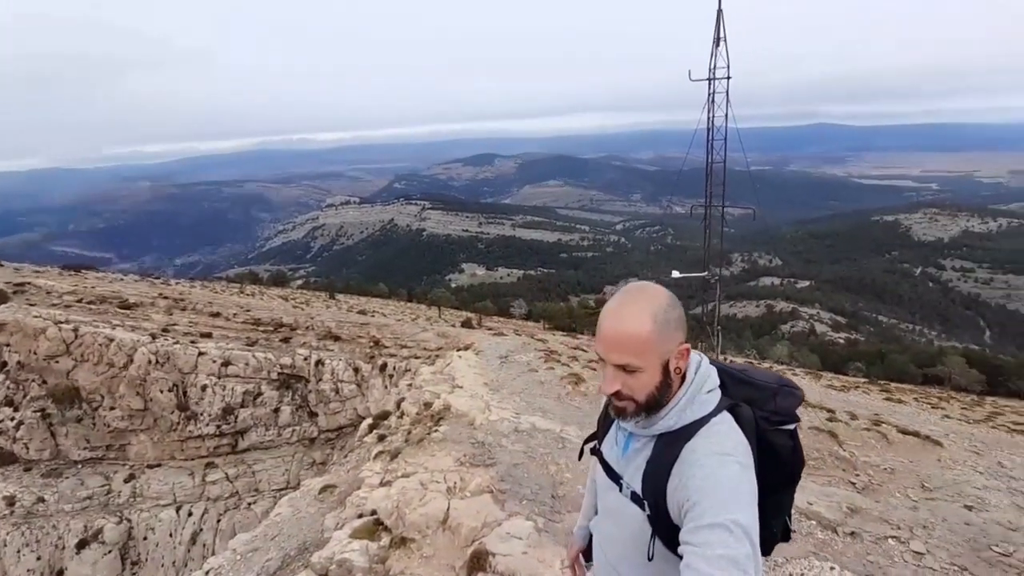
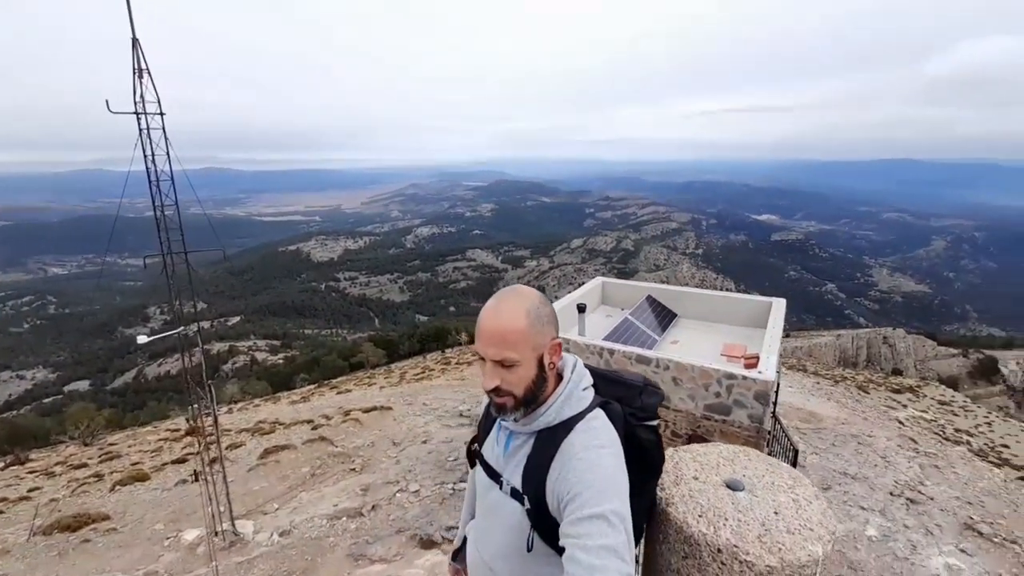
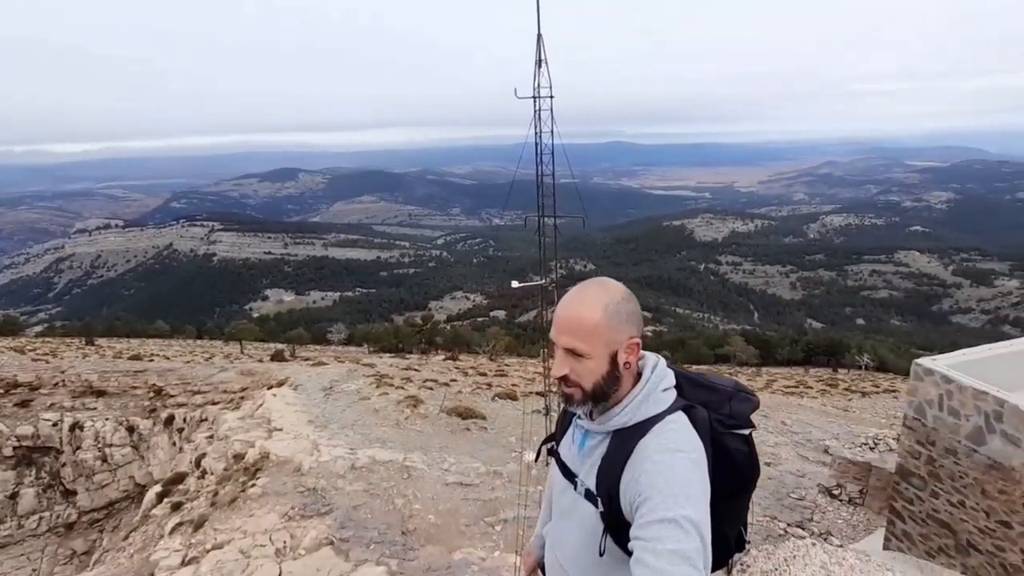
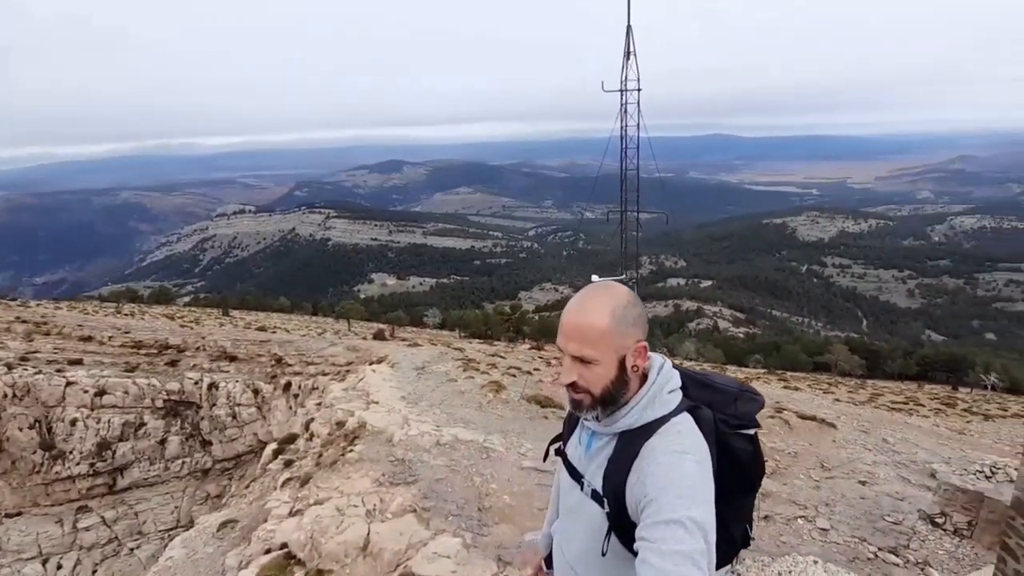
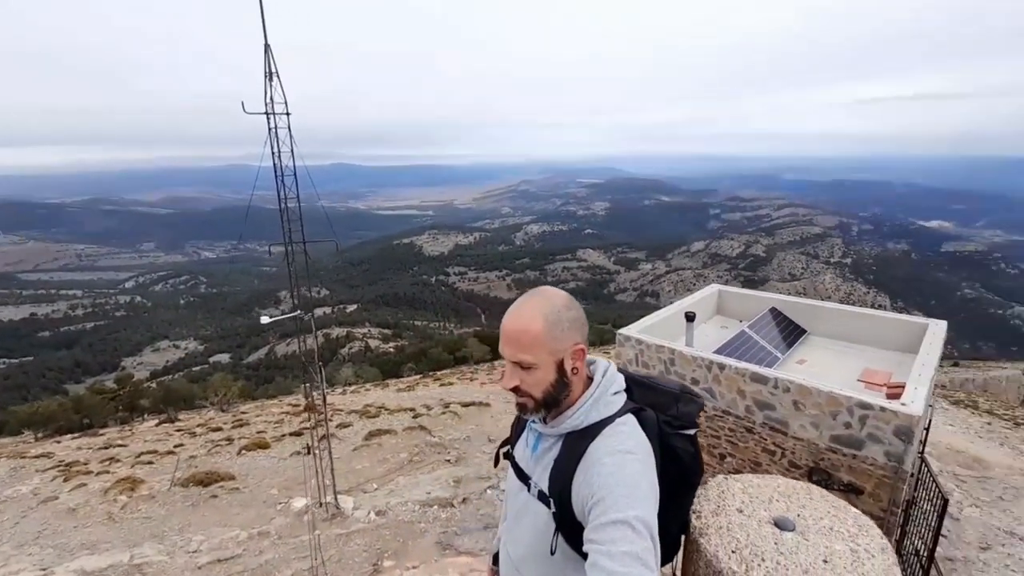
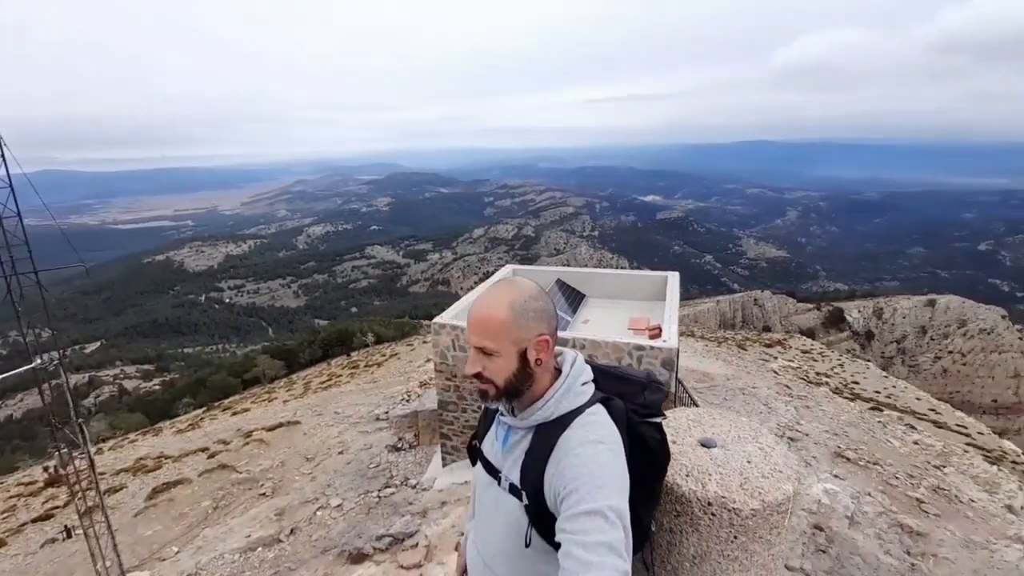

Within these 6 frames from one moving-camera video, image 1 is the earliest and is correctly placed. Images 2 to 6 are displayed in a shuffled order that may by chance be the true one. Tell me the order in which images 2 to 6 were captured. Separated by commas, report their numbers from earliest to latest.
4, 3, 5, 2, 6
